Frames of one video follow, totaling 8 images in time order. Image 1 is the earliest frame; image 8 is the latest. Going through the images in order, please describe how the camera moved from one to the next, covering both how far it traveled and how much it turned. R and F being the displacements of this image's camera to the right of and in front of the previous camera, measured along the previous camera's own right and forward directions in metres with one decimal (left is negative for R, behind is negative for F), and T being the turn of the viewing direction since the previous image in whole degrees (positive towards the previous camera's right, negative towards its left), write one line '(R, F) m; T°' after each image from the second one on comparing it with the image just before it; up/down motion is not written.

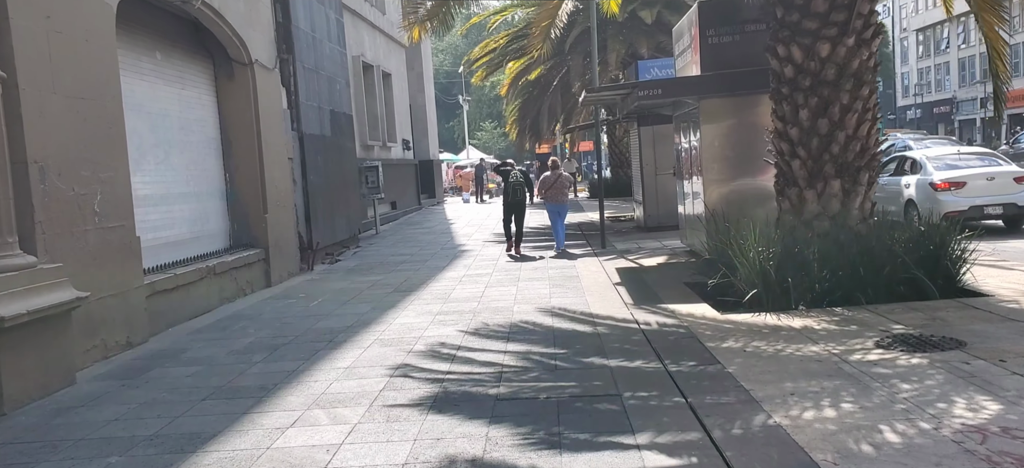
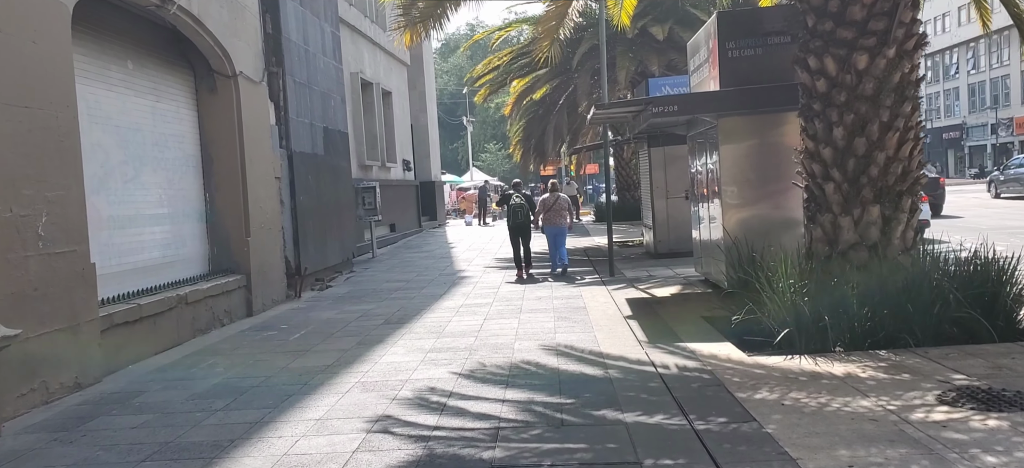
(0.0, +1.0) m; 0°
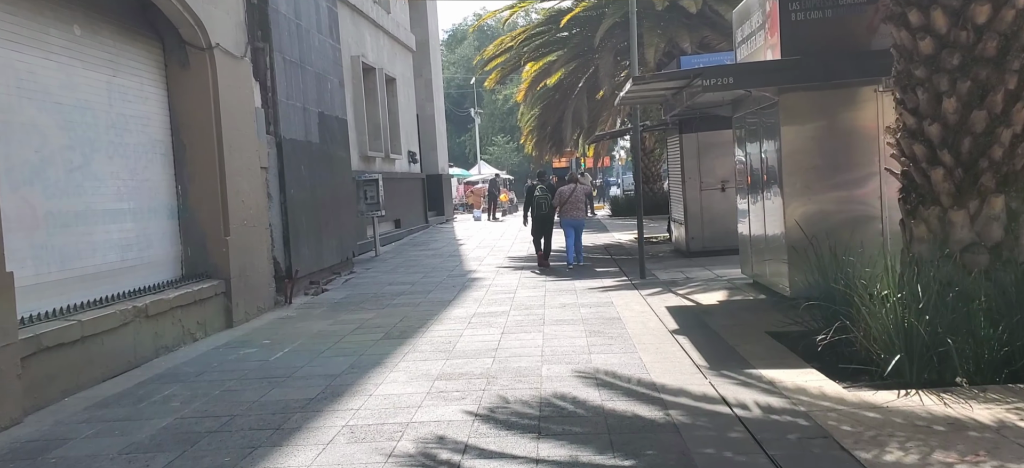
(-0.2, +1.8) m; 0°
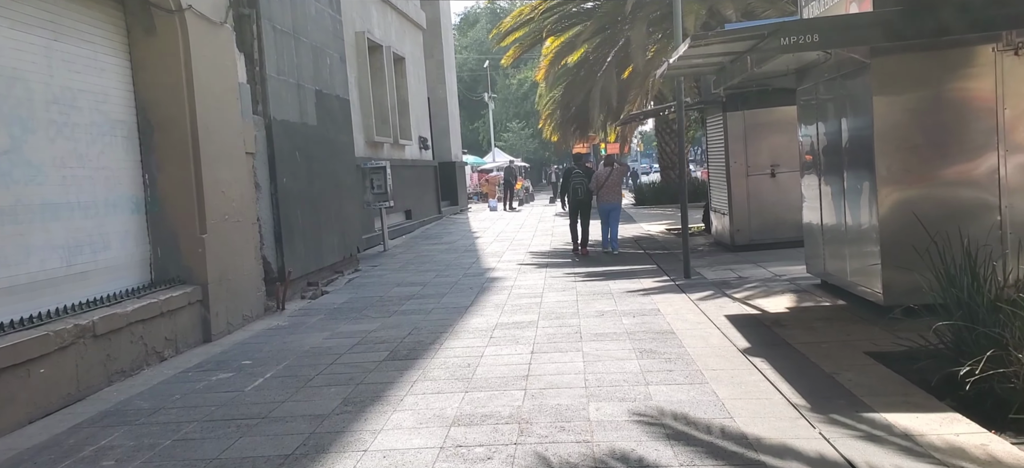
(-0.1, +1.8) m; -1°
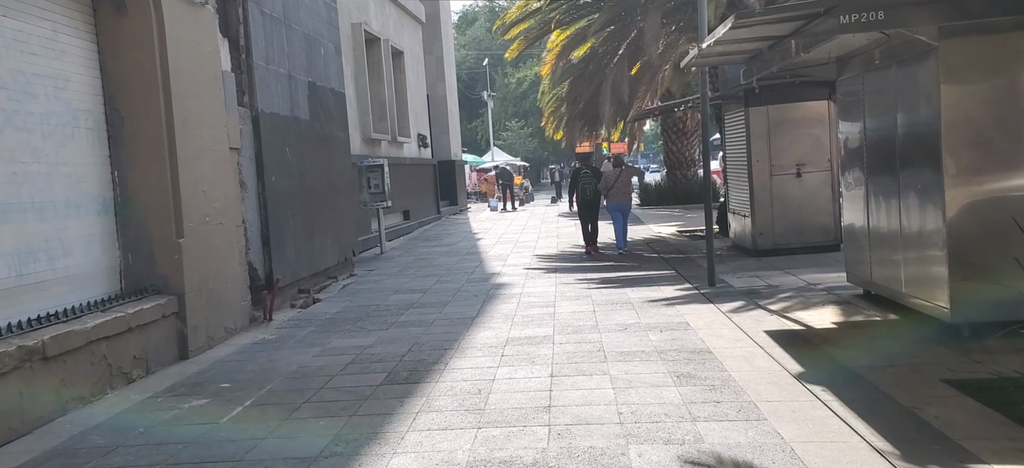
(-0.1, +1.0) m; 0°
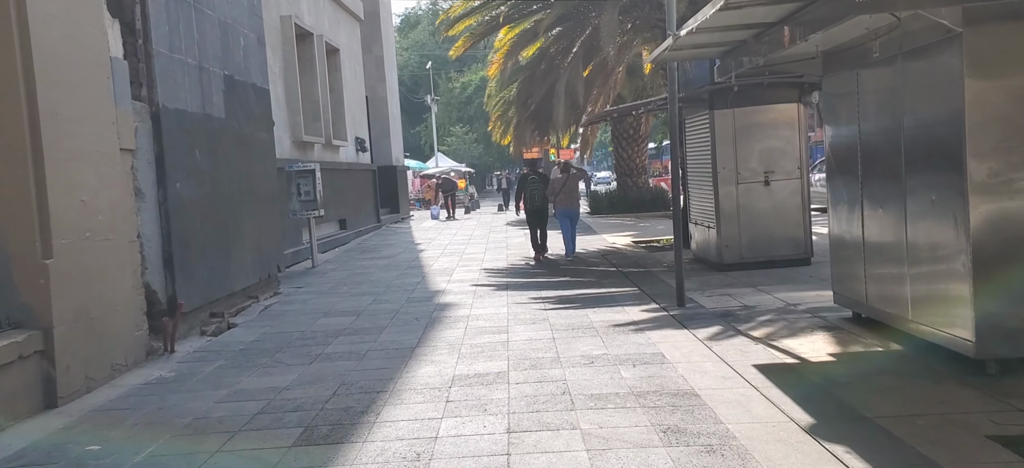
(0.0, +1.3) m; +3°
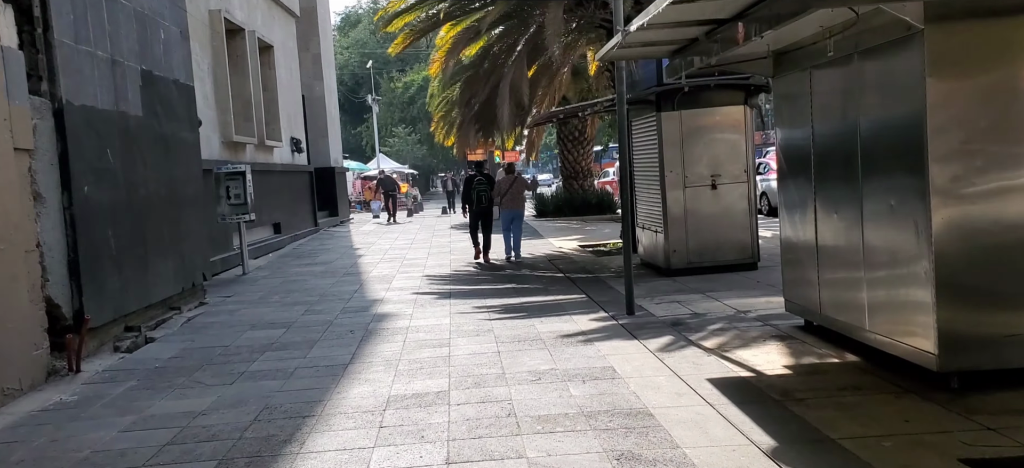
(0.0, +0.5) m; +3°
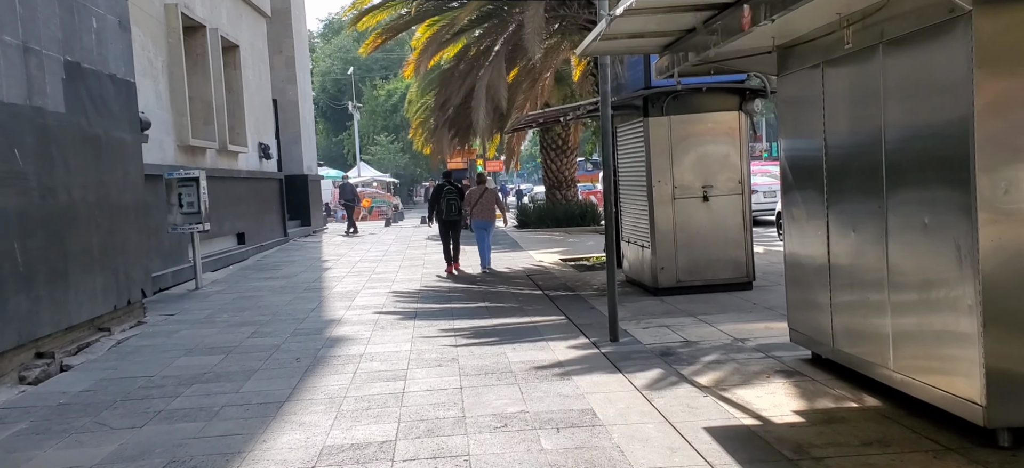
(+0.1, +1.1) m; +1°
